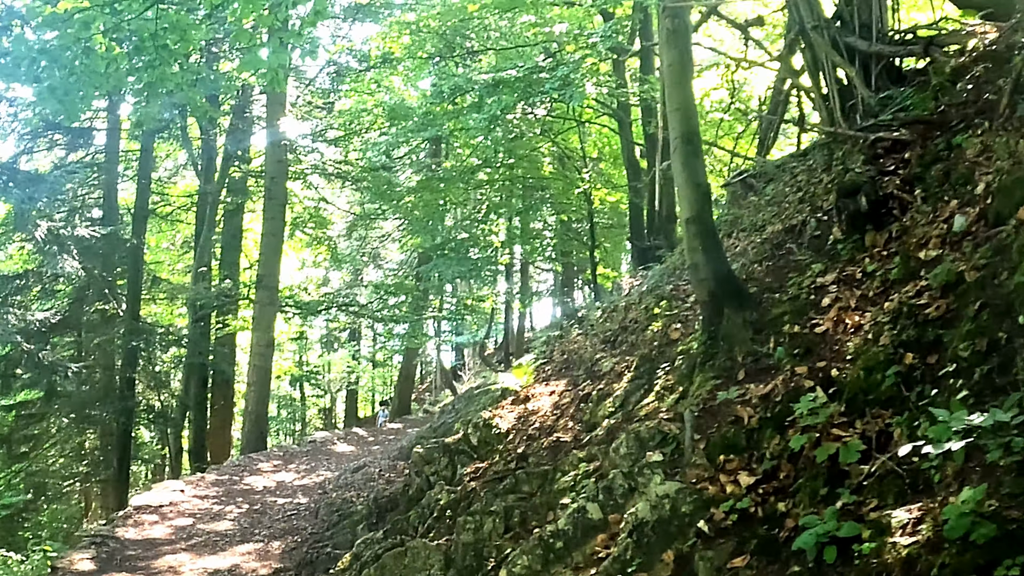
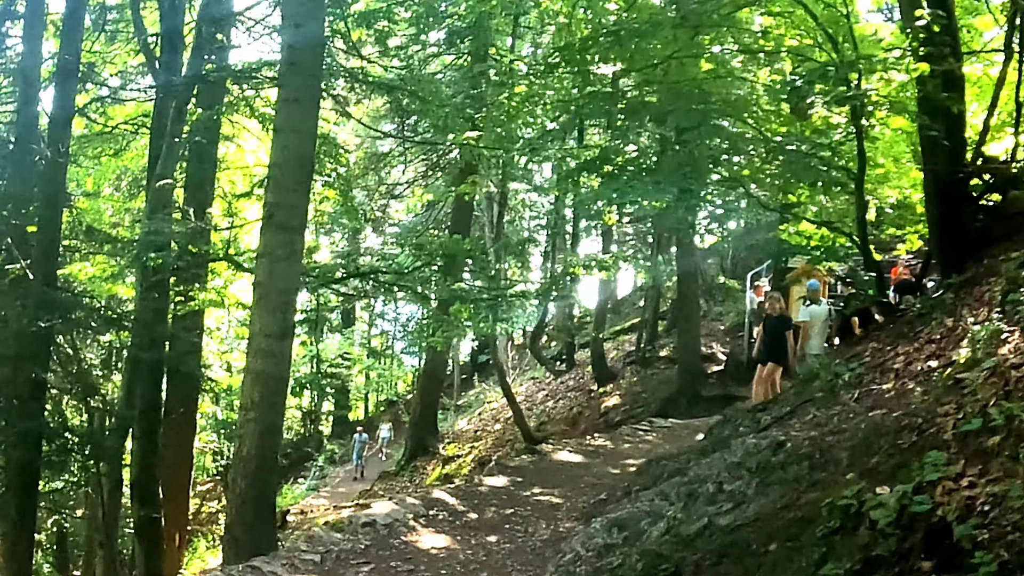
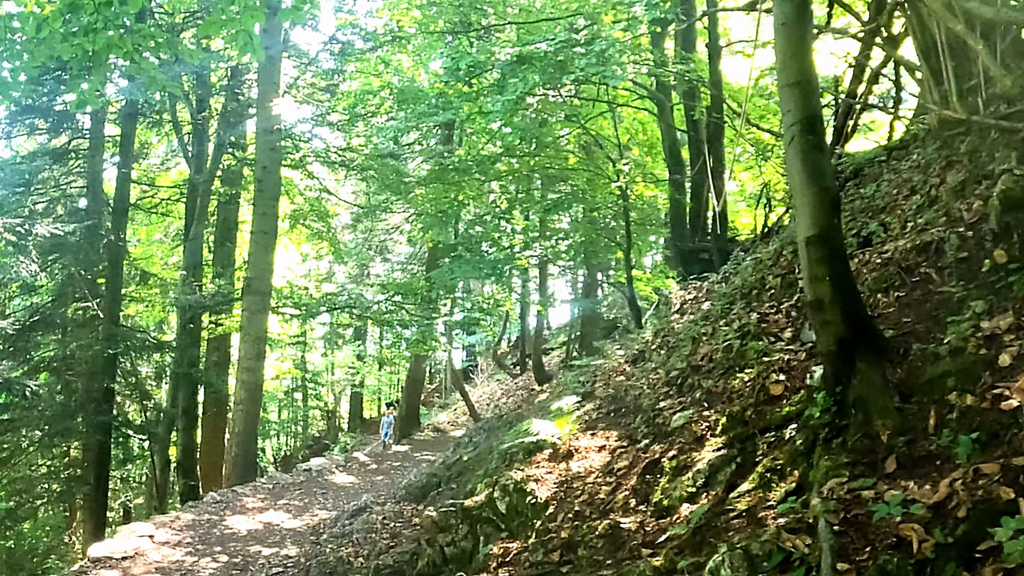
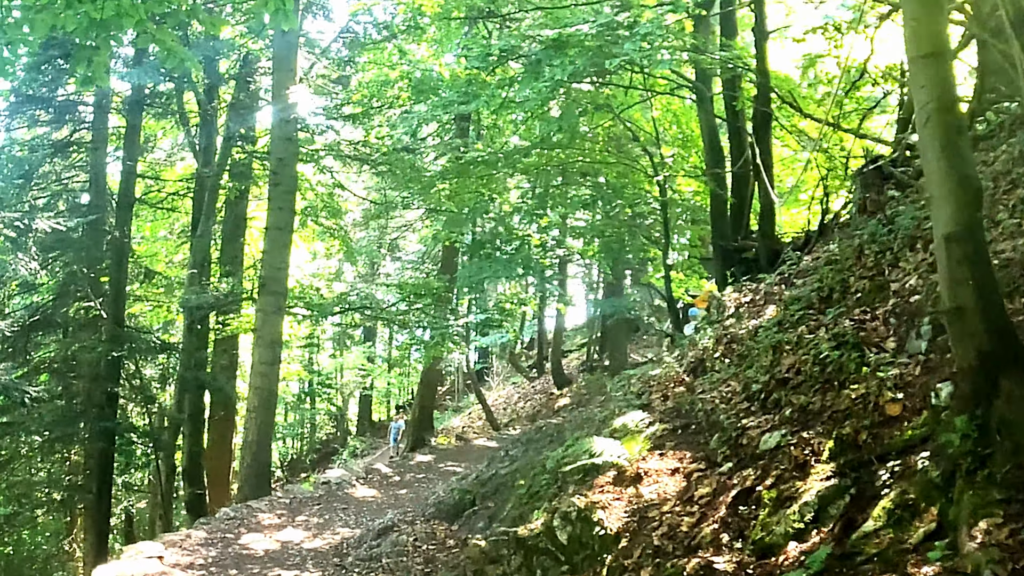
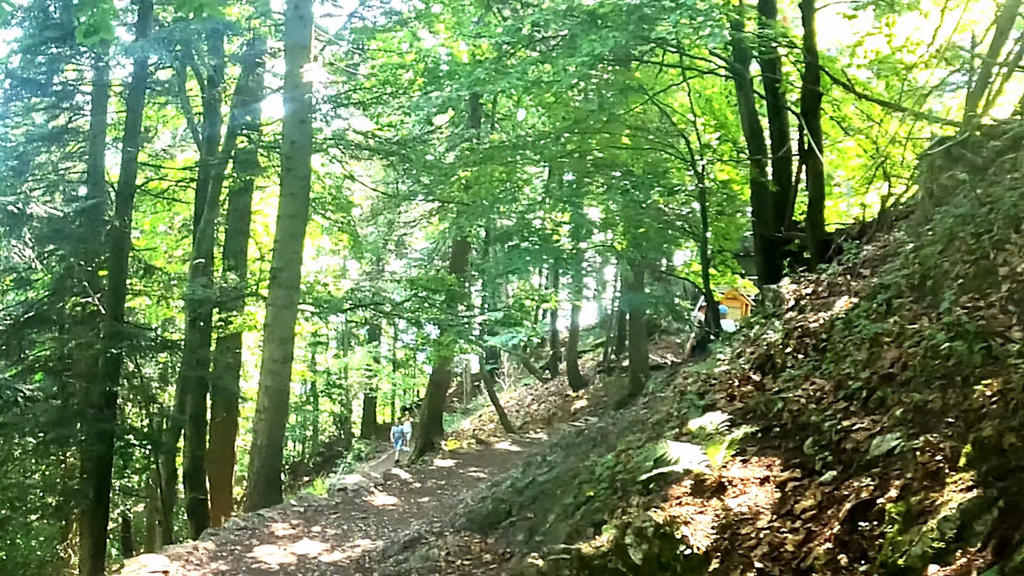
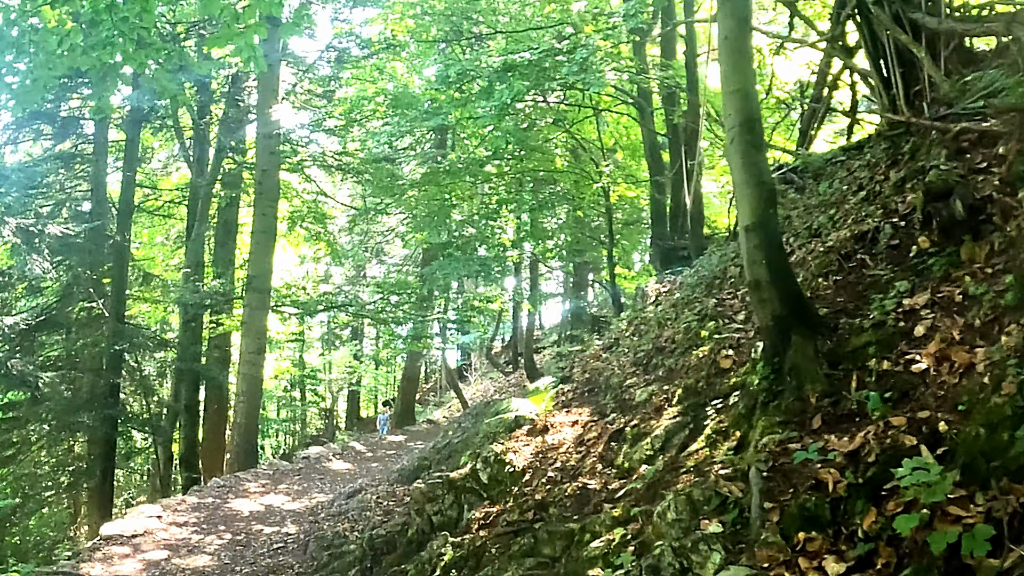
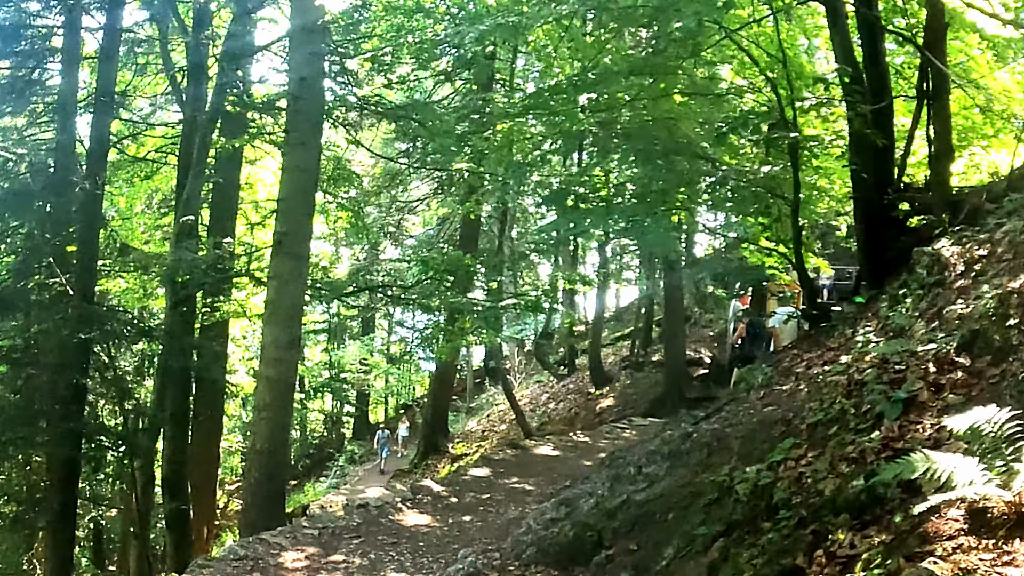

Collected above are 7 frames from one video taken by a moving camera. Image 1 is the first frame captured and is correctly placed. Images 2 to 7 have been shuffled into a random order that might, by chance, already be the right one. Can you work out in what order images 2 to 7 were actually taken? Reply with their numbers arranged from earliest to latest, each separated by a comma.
6, 3, 4, 5, 7, 2
